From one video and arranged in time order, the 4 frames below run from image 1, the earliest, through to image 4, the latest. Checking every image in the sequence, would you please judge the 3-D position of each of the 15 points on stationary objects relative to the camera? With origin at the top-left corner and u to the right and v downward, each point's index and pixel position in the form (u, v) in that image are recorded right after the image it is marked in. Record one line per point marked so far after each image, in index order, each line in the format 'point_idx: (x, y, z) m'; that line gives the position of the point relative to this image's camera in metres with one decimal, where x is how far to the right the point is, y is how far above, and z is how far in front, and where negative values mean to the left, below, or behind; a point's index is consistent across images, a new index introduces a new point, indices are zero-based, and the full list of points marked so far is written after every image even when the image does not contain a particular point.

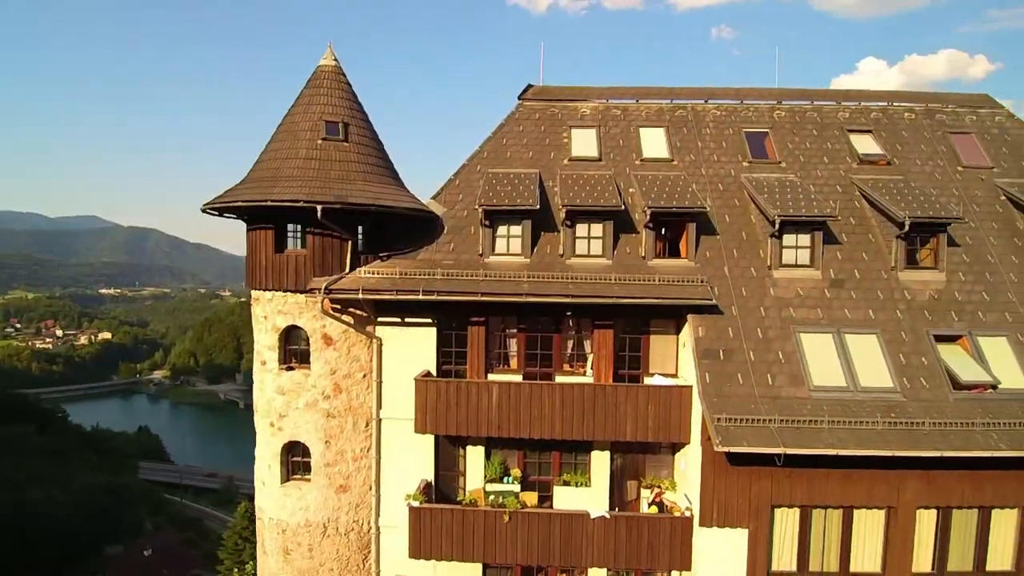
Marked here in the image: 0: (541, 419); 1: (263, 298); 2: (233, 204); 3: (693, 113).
0: (+0.8, -3.0, +14.1) m
1: (-6.0, -0.2, +14.8) m
2: (-6.4, +2.0, +14.1) m
3: (+5.6, +5.3, +18.8) m
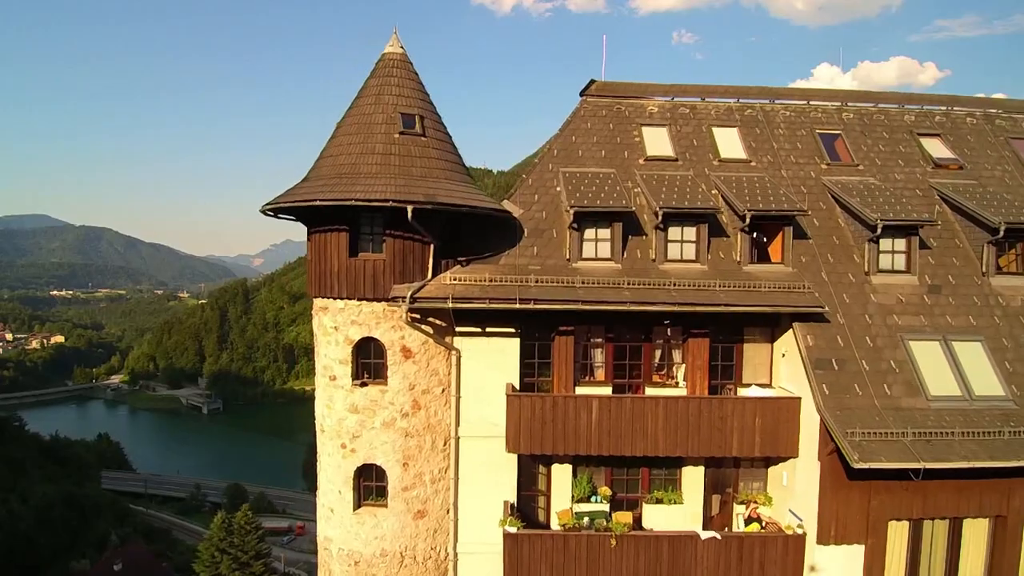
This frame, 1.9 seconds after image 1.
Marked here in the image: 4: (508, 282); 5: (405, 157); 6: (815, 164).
0: (+2.9, -3.2, +13.2) m
1: (-3.9, -0.4, +13.5) m
2: (-4.3, +1.8, +12.8) m
3: (+7.4, +5.1, +18.1) m
4: (-0.1, +0.1, +13.3) m
5: (-2.3, +2.8, +13.2) m
6: (+8.5, +3.4, +17.2) m
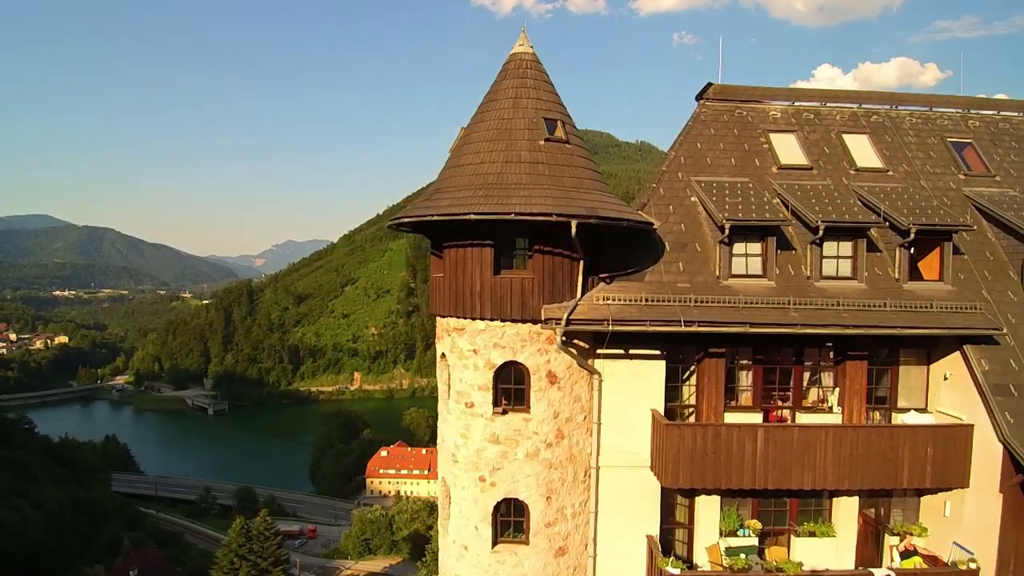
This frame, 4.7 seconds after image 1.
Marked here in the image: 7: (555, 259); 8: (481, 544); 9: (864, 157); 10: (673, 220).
0: (+6.0, -3.6, +12.2) m
1: (-0.9, -0.8, +12.5) m
2: (-1.2, +1.4, +11.8) m
3: (+10.5, +4.7, +17.2) m
4: (+3.0, -0.3, +12.3) m
5: (+0.8, +2.4, +12.3) m
6: (+11.6, +3.0, +16.2) m
7: (+0.8, +0.6, +12.2) m
8: (-0.6, -5.3, +12.7) m
9: (+9.1, +3.4, +16.0) m
10: (+3.7, +1.5, +14.1) m
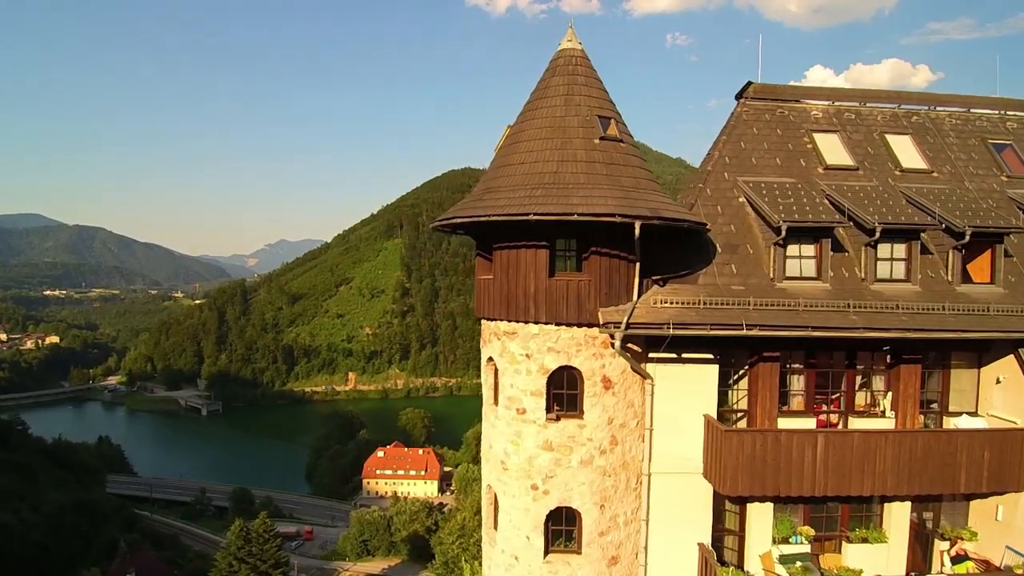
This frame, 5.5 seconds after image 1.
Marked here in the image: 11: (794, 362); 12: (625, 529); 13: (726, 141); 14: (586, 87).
0: (+7.0, -3.6, +12.0) m
1: (+0.2, -0.9, +12.2) m
2: (-0.2, +1.4, +11.5) m
3: (+11.5, +4.7, +17.0) m
4: (+4.1, -0.3, +12.1) m
5: (+1.9, +2.4, +12.0) m
6: (+12.6, +2.9, +16.0) m
7: (+1.9, +0.5, +11.9) m
8: (+0.4, -5.3, +12.4) m
9: (+10.1, +3.3, +15.8) m
10: (+4.7, +1.5, +13.8) m
11: (+6.1, -1.6, +13.2) m
12: (+2.3, -4.9, +12.6) m
13: (+5.4, +3.7, +15.5) m
14: (+1.5, +4.1, +12.8) m
